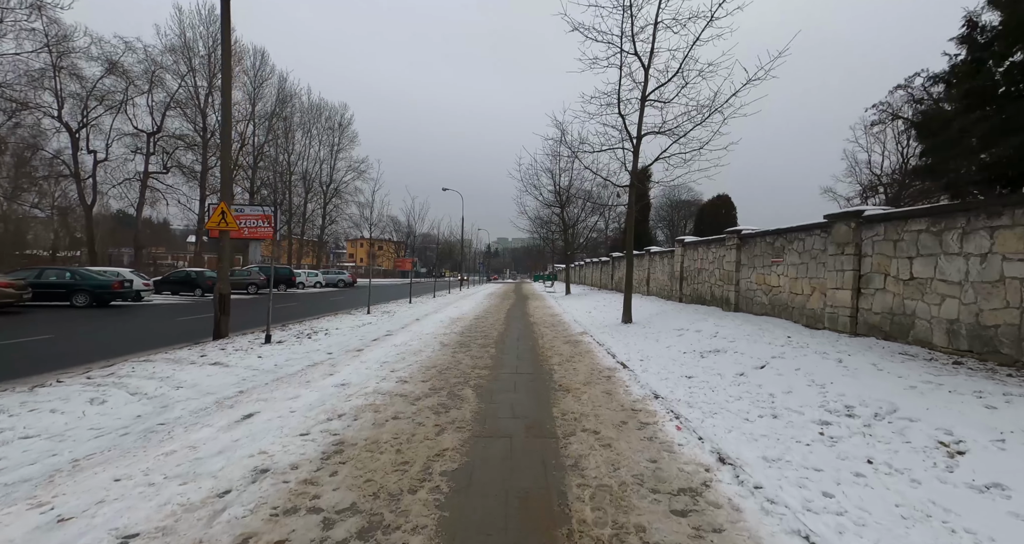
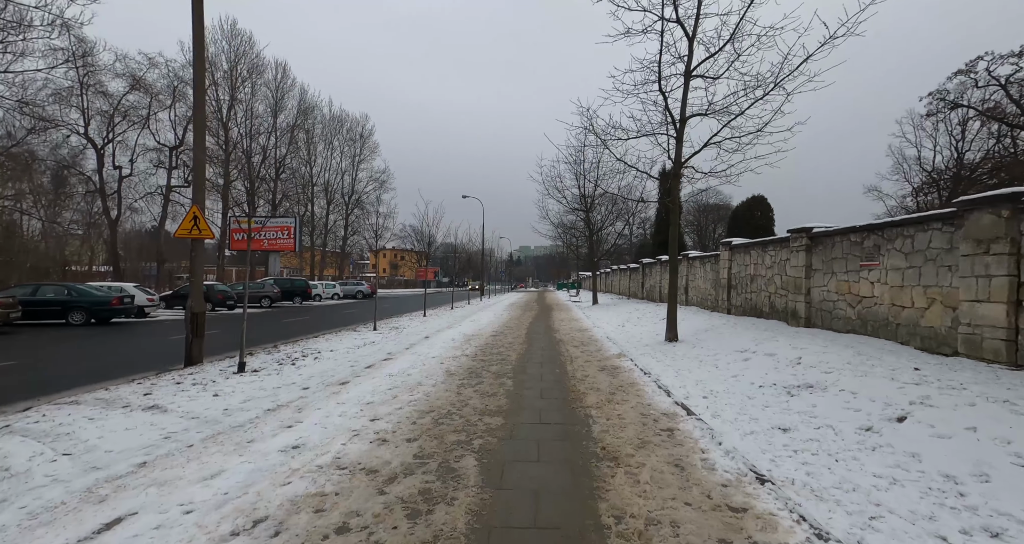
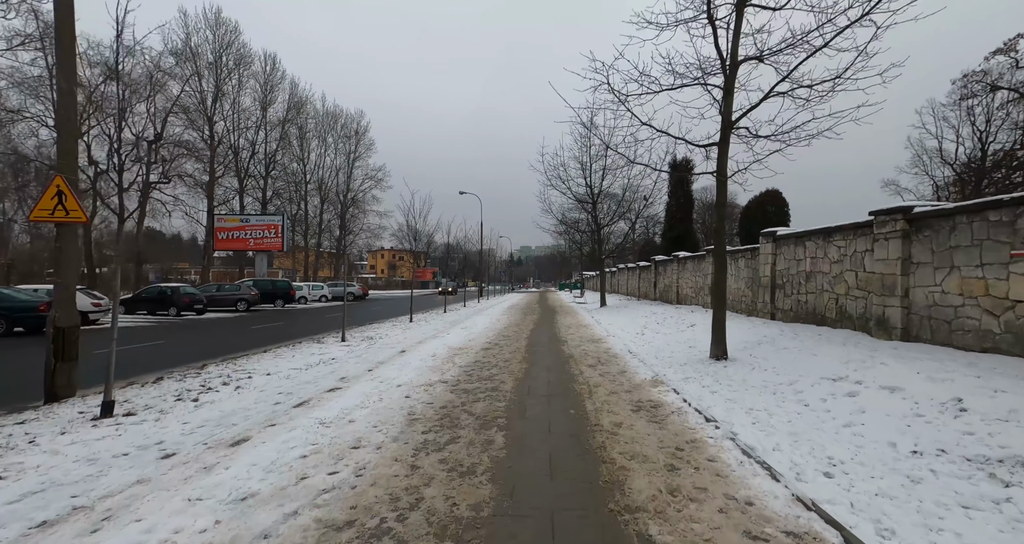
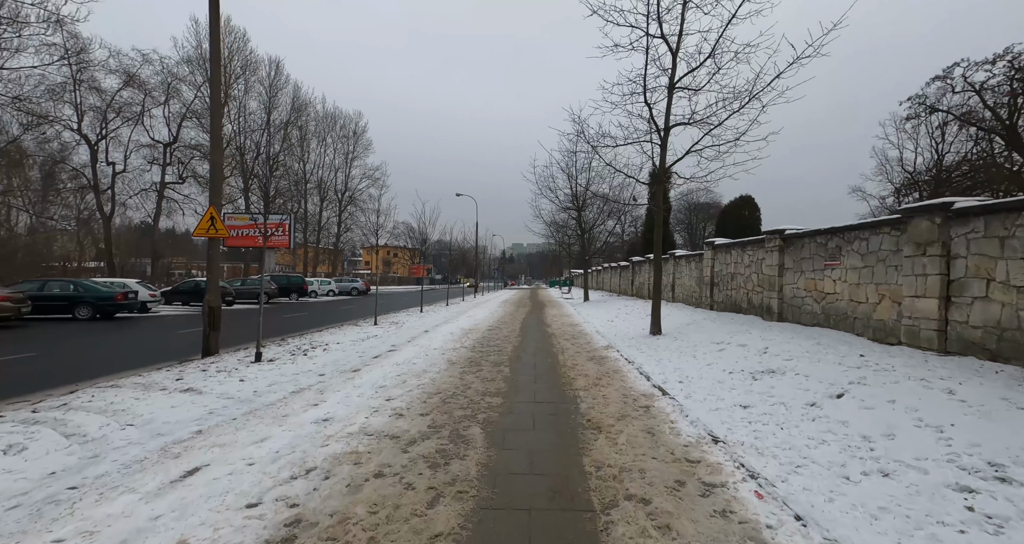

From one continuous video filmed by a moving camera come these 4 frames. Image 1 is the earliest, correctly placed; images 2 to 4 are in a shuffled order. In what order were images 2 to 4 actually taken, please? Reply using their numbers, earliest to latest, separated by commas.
4, 2, 3
